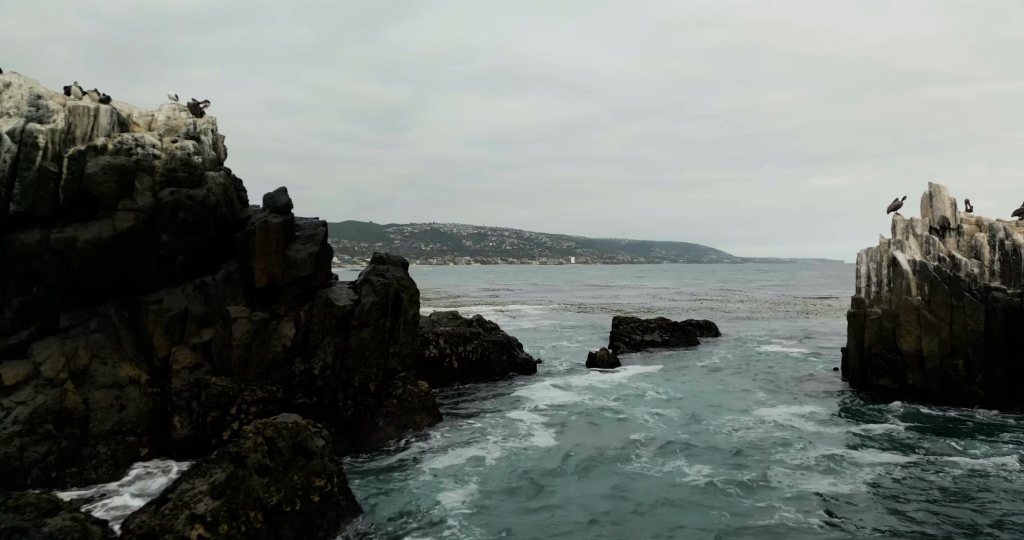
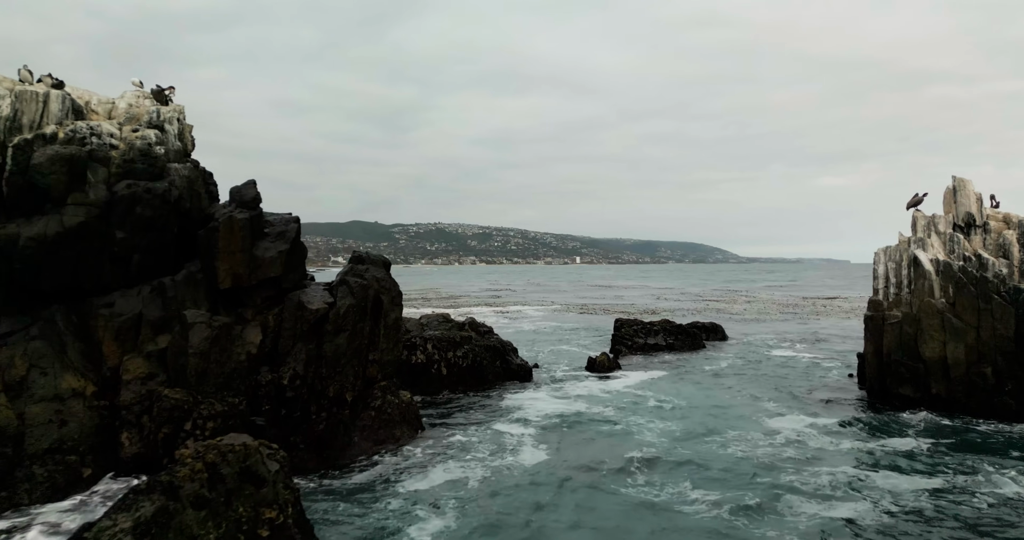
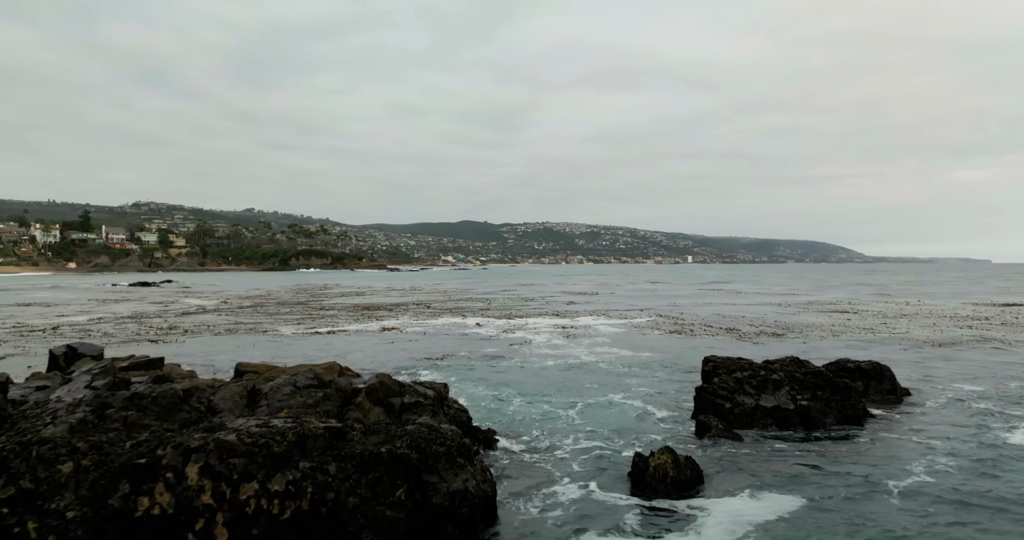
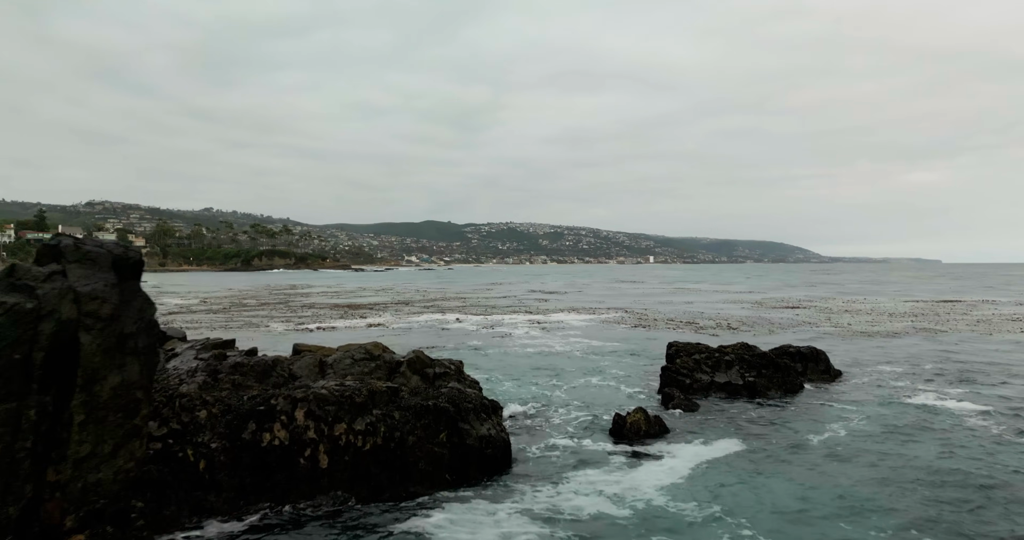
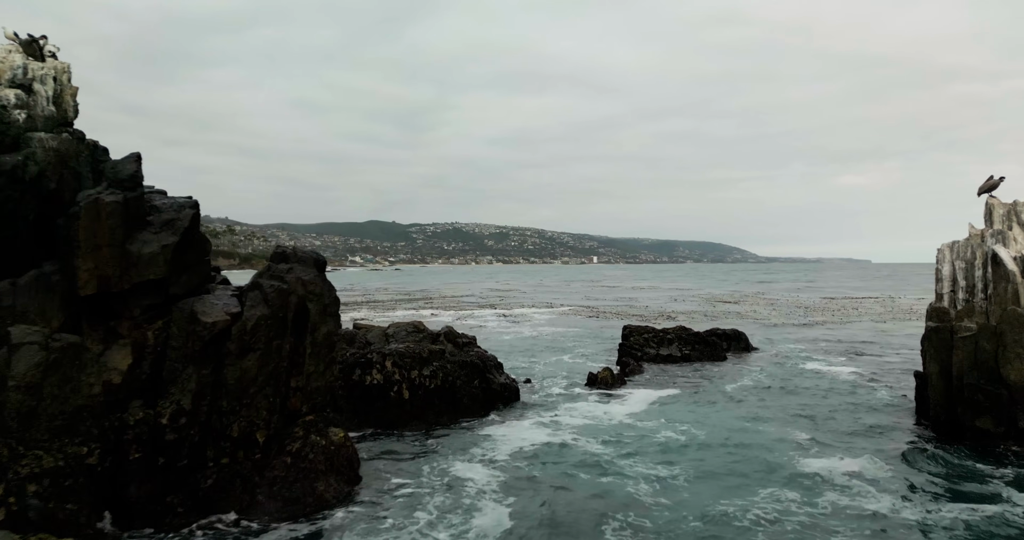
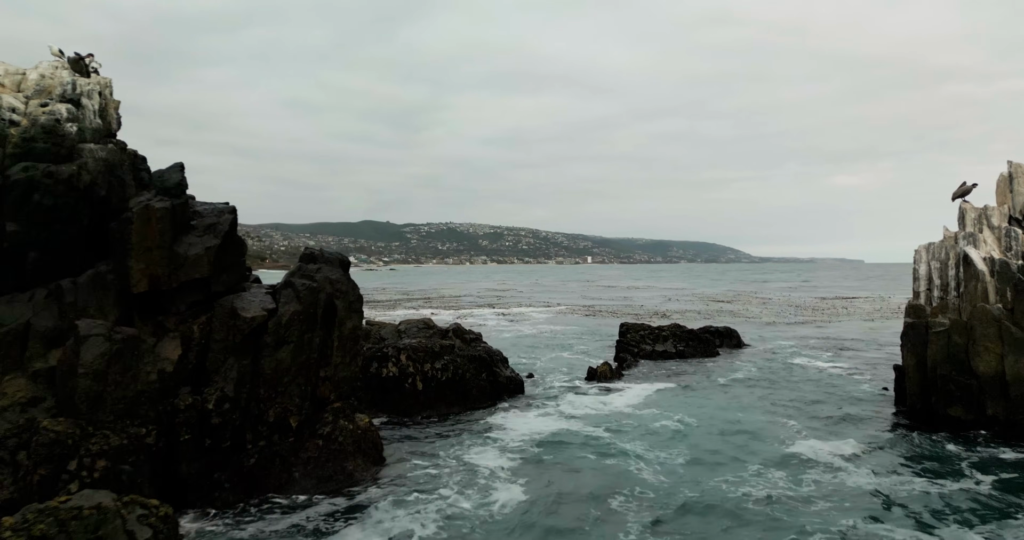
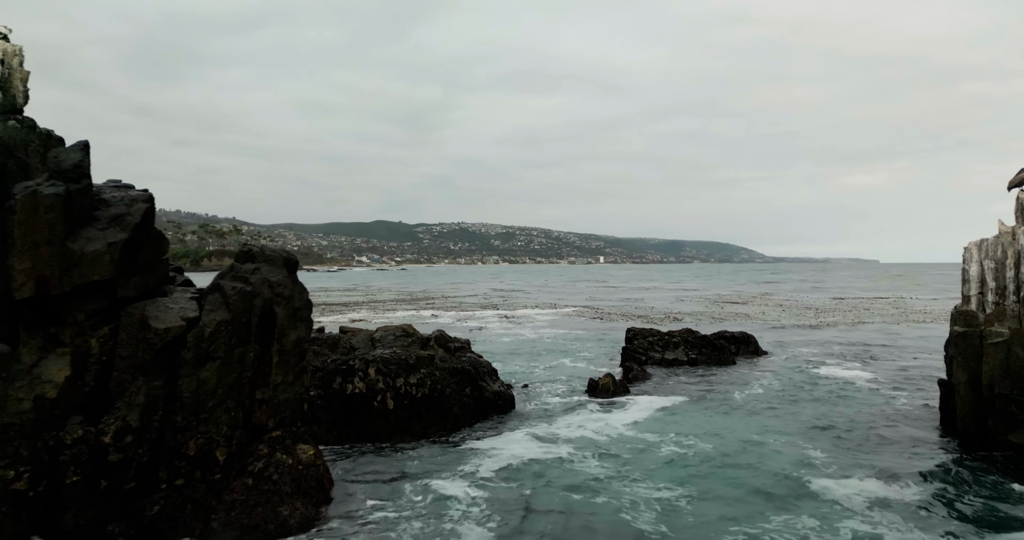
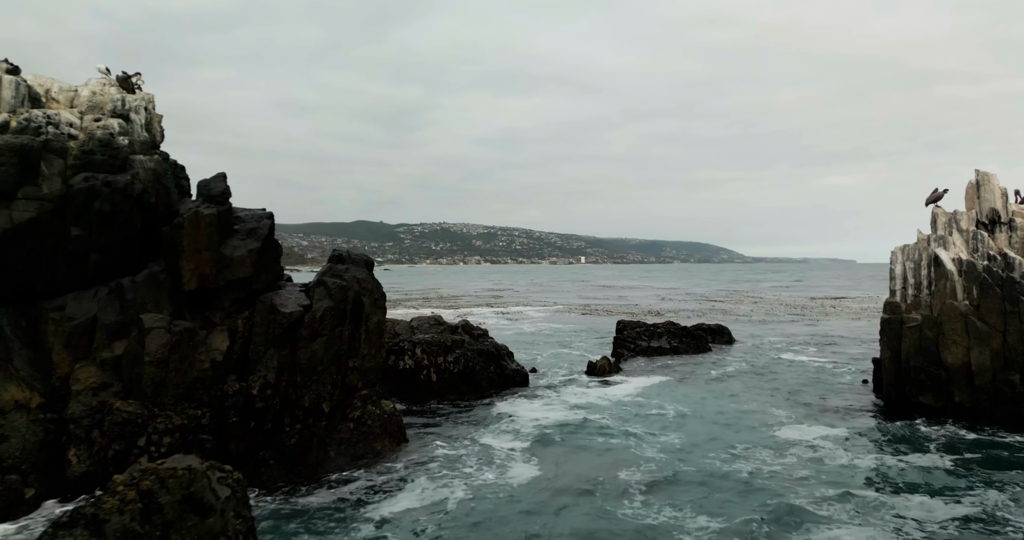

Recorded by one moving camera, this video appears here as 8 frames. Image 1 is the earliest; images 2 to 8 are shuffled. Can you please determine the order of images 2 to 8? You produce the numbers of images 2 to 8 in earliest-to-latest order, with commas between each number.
2, 8, 6, 5, 7, 4, 3
